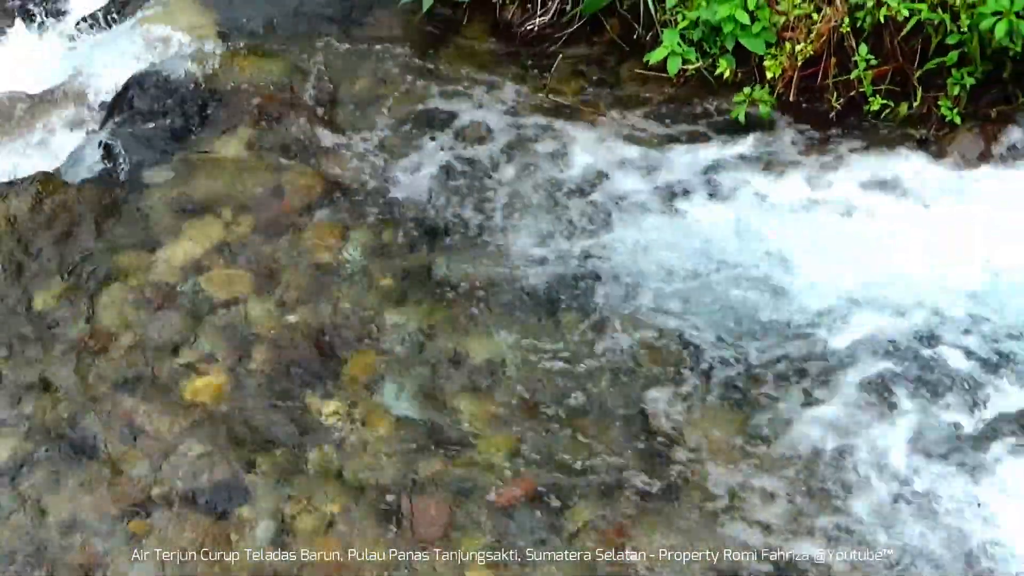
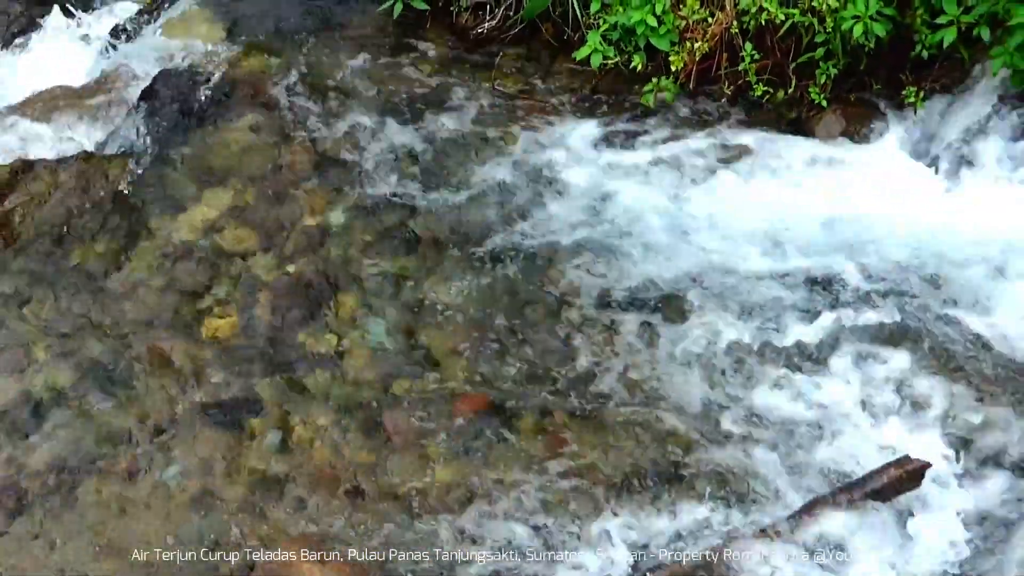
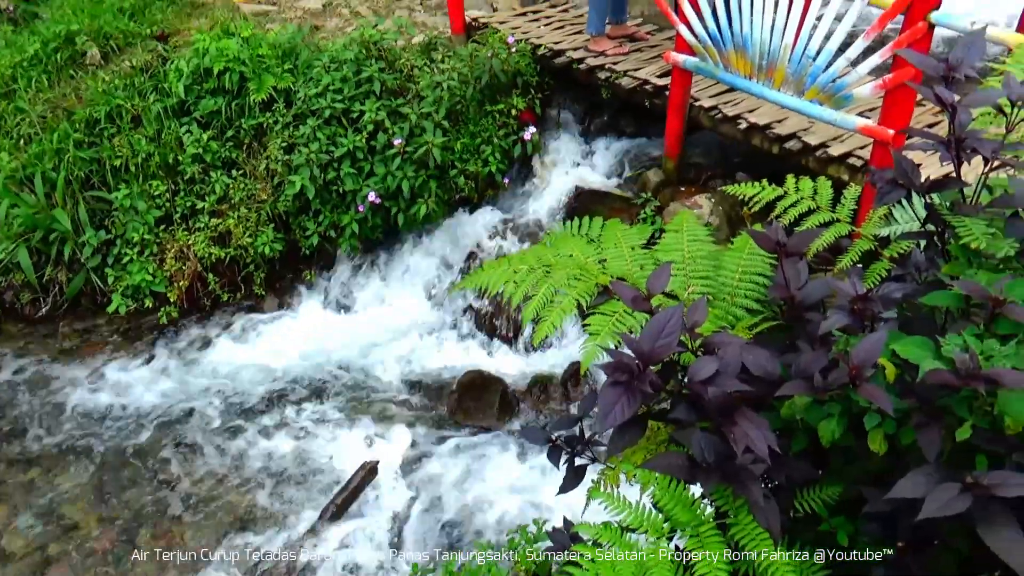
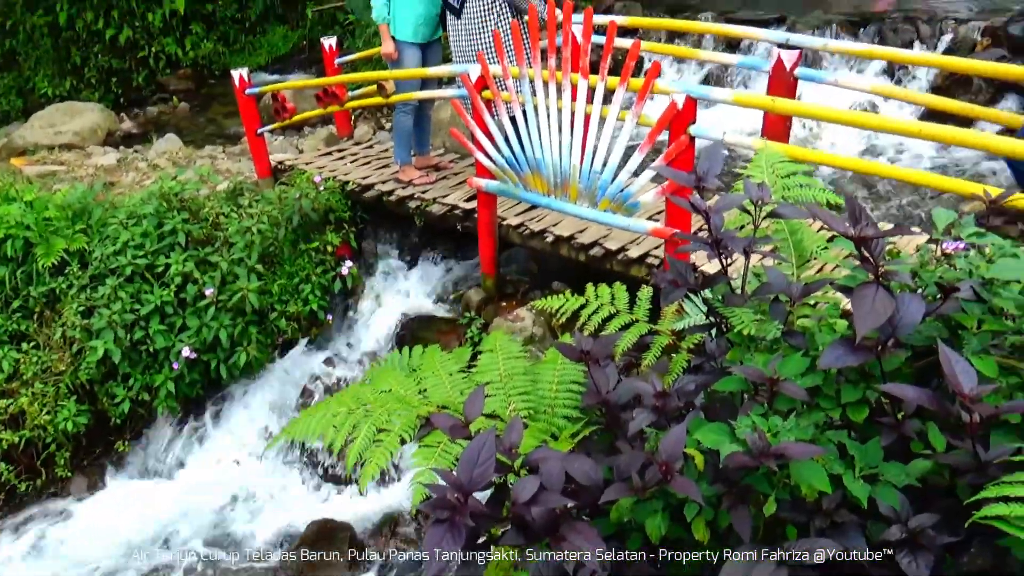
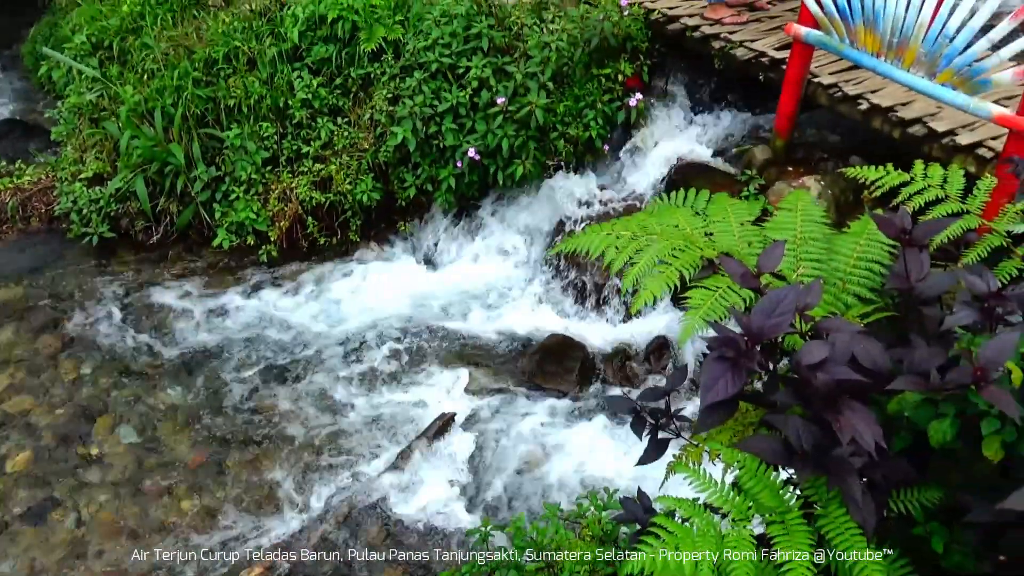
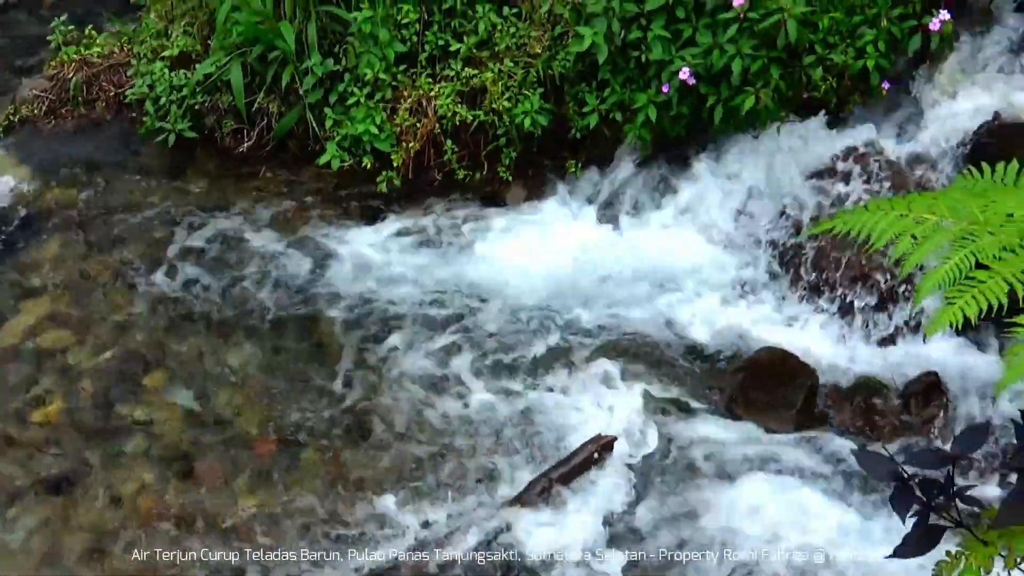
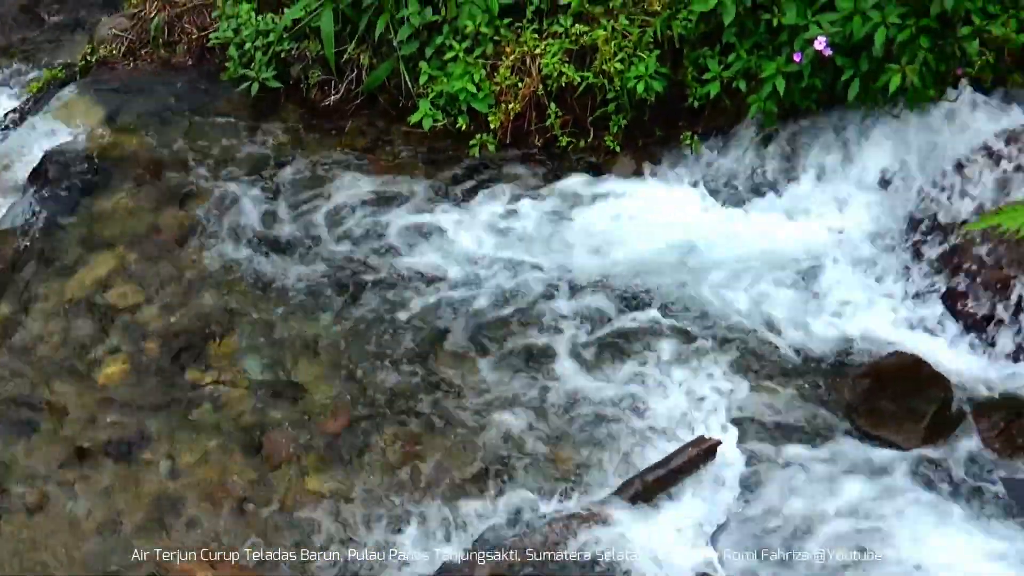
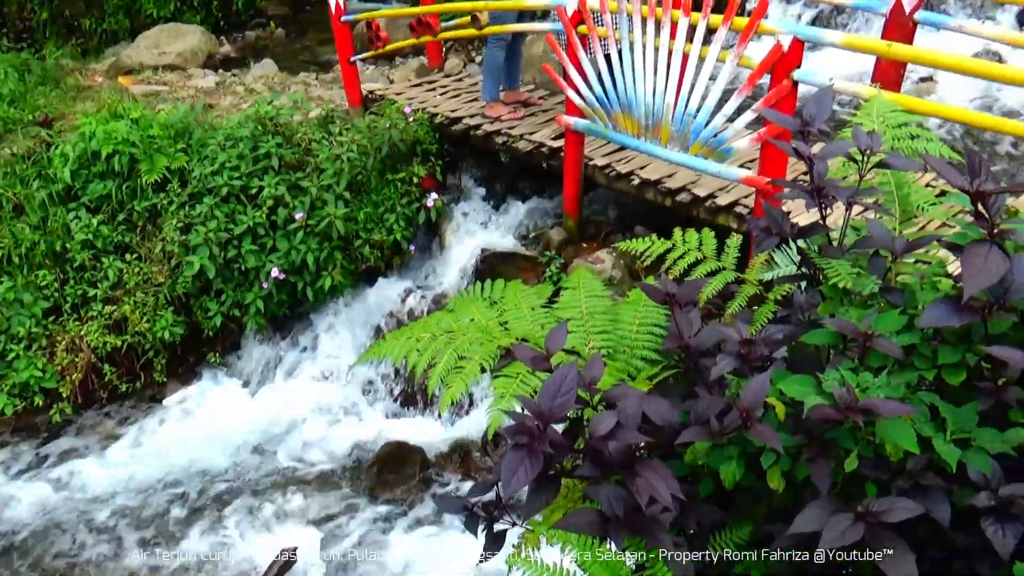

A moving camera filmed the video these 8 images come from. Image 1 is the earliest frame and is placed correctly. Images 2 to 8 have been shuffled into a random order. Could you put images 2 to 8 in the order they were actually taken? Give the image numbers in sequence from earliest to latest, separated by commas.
2, 7, 6, 5, 3, 8, 4
